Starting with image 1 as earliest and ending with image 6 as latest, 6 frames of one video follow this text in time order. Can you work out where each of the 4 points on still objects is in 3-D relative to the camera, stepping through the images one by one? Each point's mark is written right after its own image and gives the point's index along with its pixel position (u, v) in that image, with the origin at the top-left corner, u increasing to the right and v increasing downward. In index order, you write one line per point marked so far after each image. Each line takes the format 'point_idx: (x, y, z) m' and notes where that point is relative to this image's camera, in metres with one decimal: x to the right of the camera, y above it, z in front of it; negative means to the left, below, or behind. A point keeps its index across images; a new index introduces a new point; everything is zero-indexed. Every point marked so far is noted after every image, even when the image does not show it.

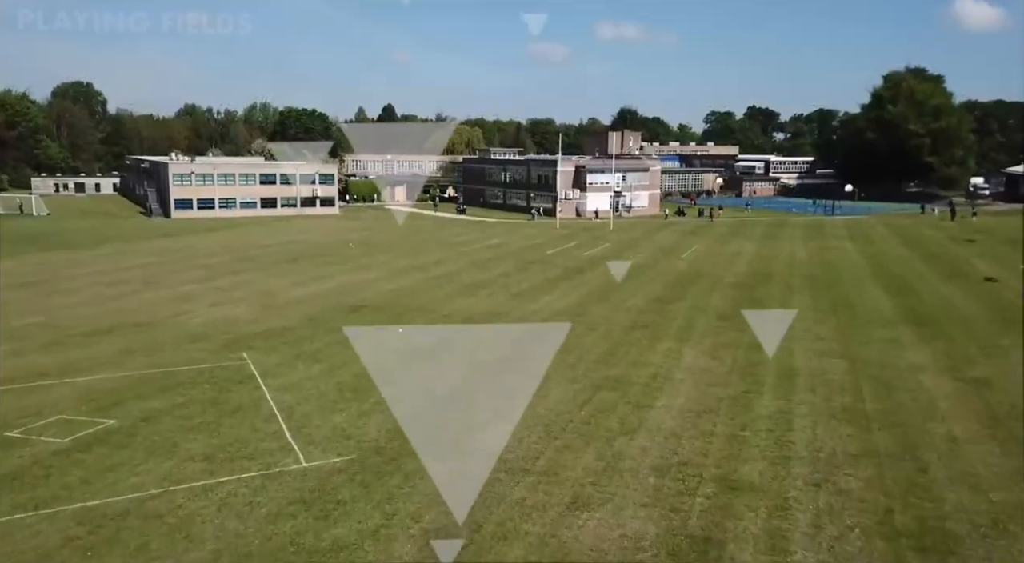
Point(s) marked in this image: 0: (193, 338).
0: (-8.2, -1.4, +19.9) m
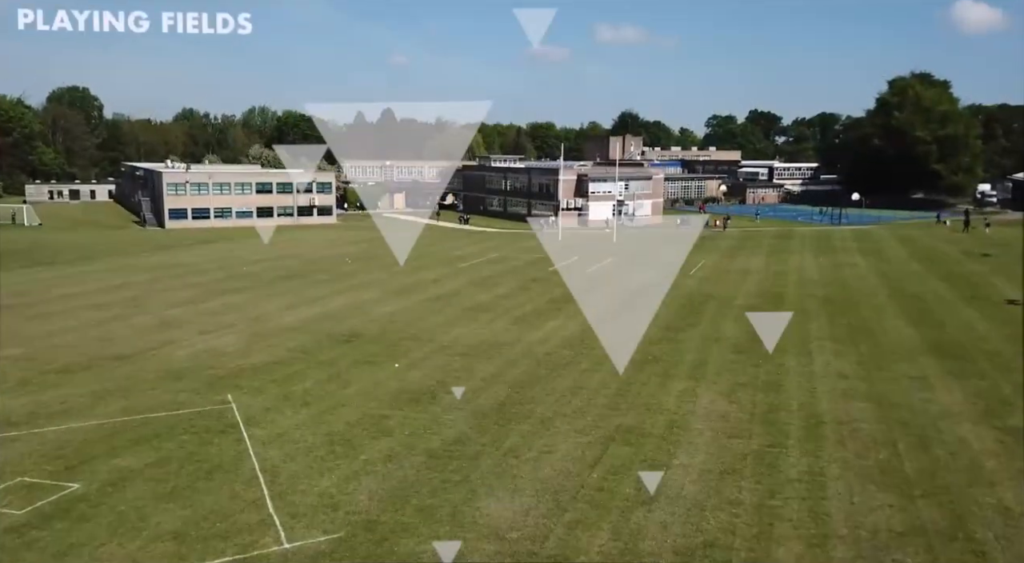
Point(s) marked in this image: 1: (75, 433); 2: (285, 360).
0: (-8.1, -2.2, +18.7) m
1: (-8.2, -2.9, +14.5) m
2: (-5.9, -2.0, +19.9) m
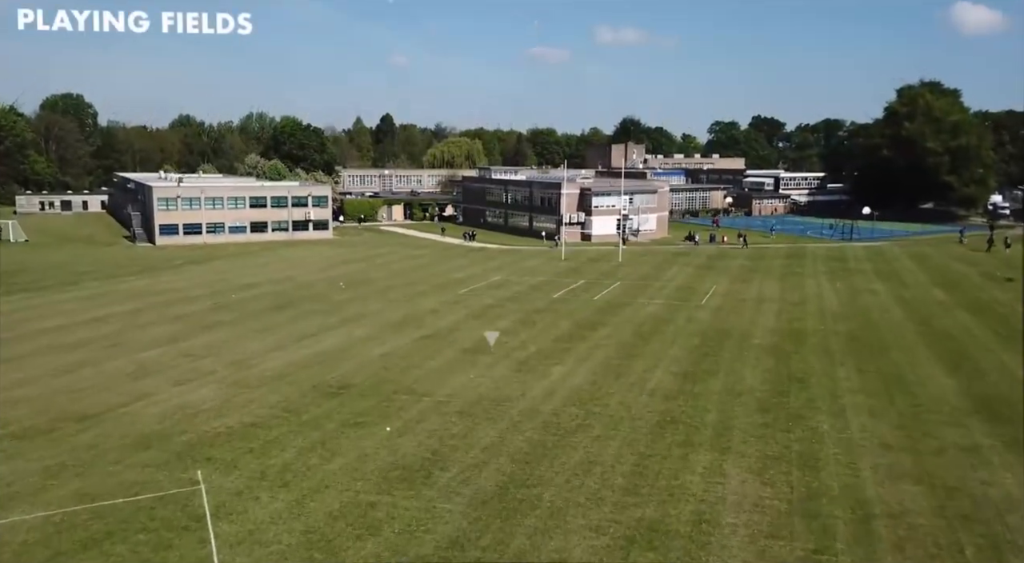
0: (-8.1, -3.5, +16.8) m
1: (-8.1, -4.1, +12.7) m
2: (-5.8, -3.3, +18.1) m
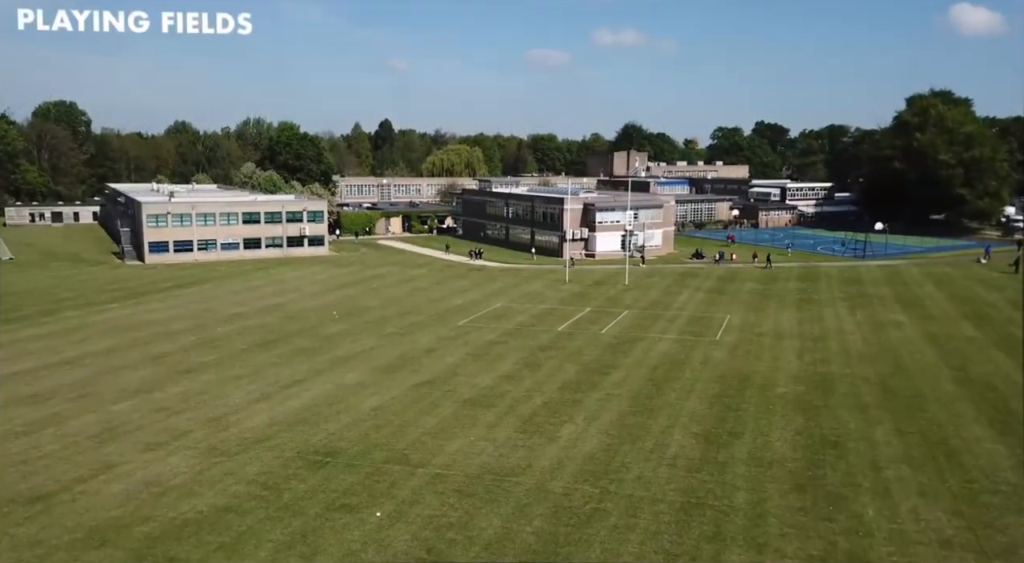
0: (-7.9, -4.8, +14.8) m
1: (-8.0, -5.4, +10.7) m
2: (-5.7, -4.7, +16.1) m
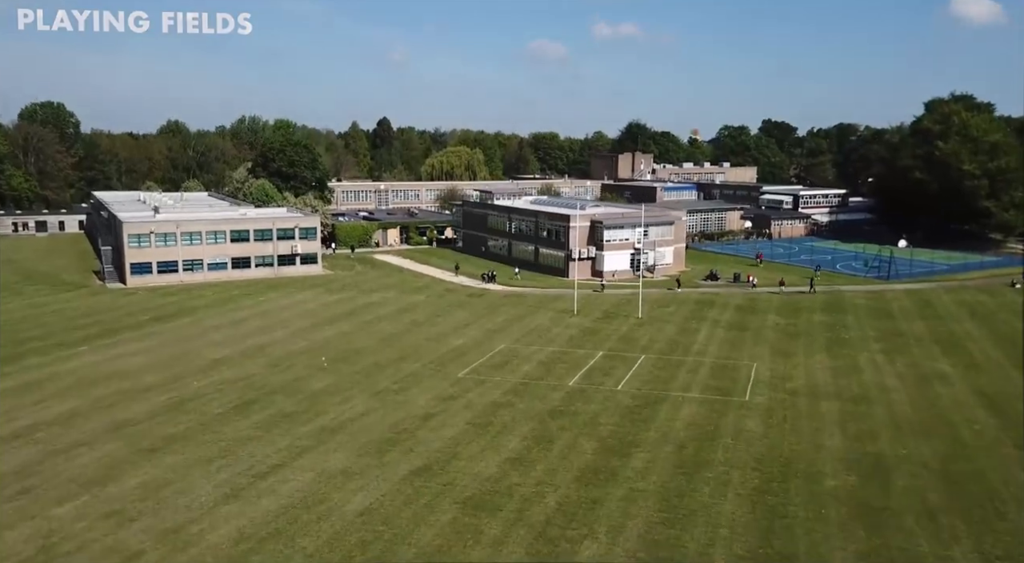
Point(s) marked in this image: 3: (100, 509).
0: (-7.7, -7.0, +11.7) m
1: (-7.8, -7.7, +7.5) m
2: (-5.4, -6.8, +12.9) m
3: (-10.4, -5.7, +19.4) m
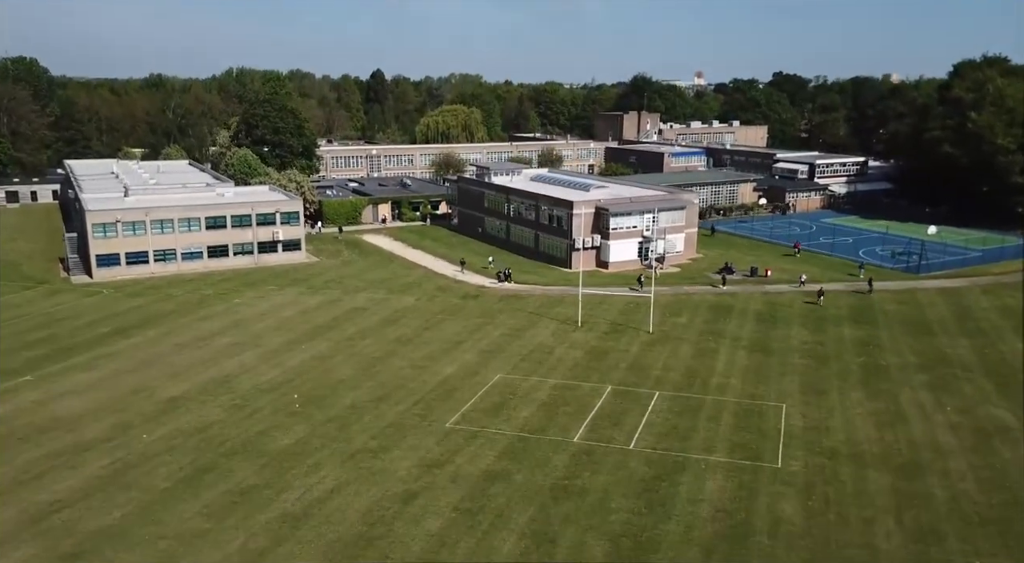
0: (-7.8, -9.7, +8.1) m
1: (-7.9, -10.7, +4.0) m
2: (-5.6, -9.4, +9.3) m
3: (-10.5, -7.9, +15.7) m
